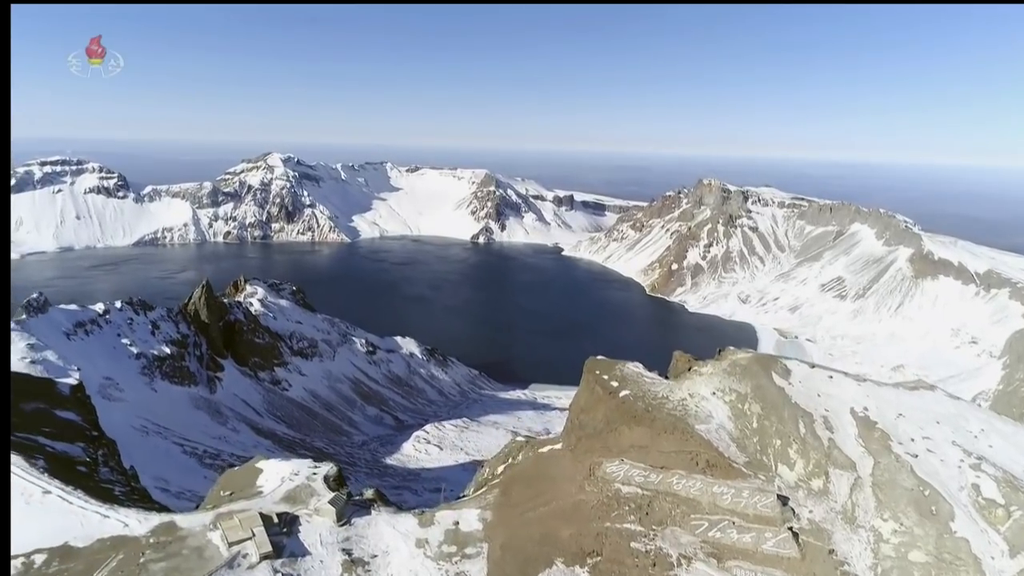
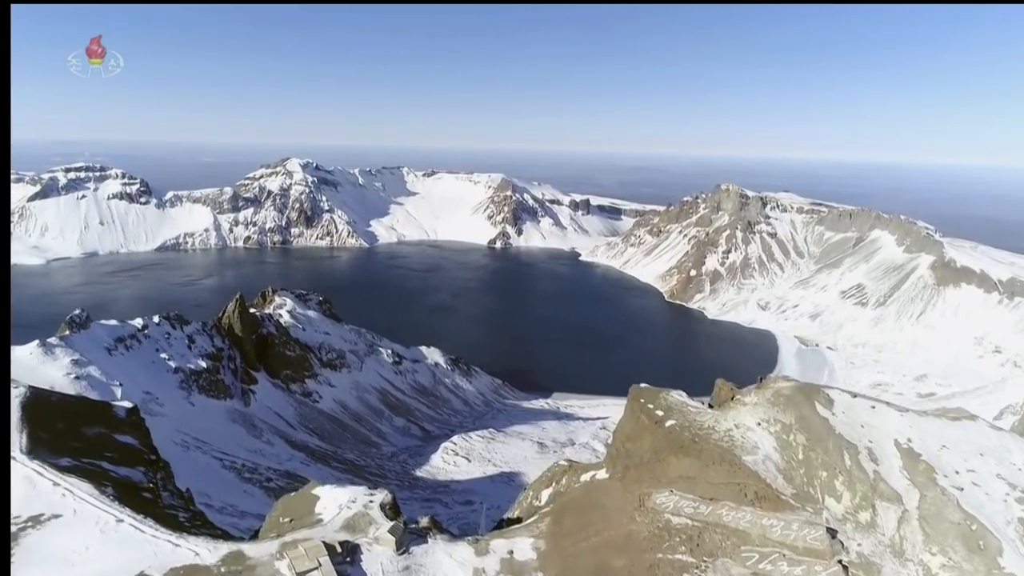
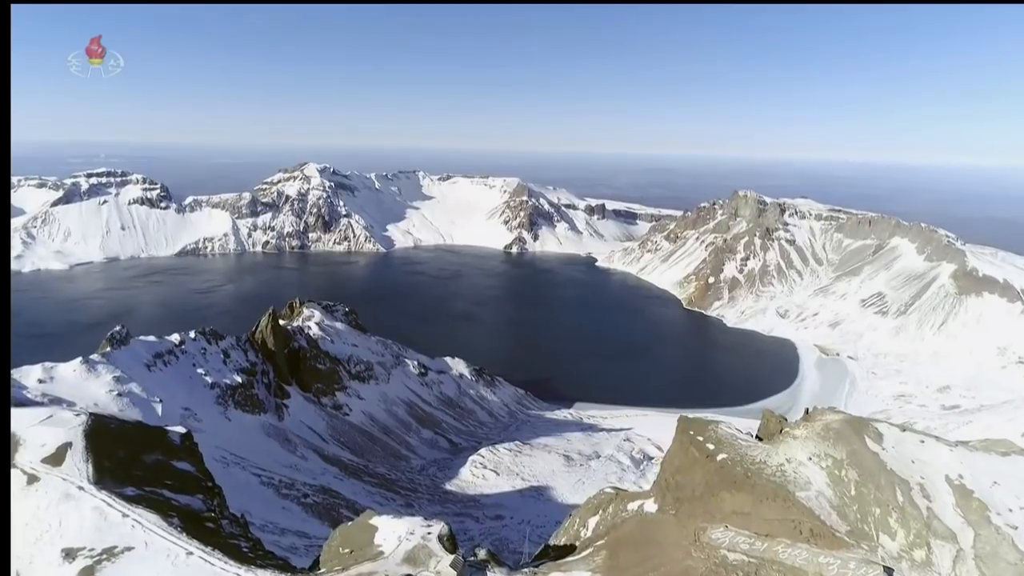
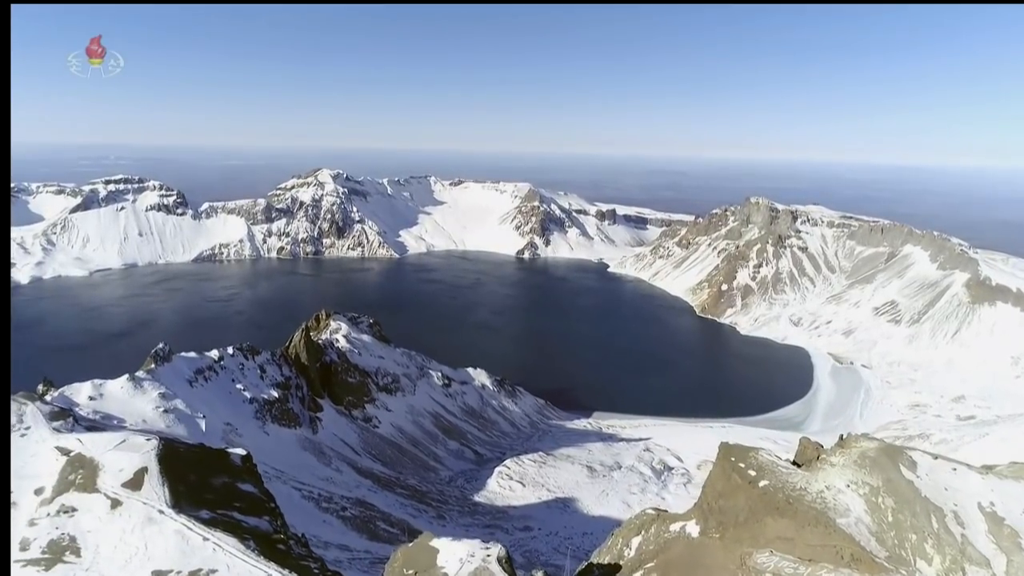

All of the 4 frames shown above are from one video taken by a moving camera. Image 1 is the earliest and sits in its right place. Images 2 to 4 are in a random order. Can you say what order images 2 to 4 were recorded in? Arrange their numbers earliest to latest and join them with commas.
2, 3, 4
